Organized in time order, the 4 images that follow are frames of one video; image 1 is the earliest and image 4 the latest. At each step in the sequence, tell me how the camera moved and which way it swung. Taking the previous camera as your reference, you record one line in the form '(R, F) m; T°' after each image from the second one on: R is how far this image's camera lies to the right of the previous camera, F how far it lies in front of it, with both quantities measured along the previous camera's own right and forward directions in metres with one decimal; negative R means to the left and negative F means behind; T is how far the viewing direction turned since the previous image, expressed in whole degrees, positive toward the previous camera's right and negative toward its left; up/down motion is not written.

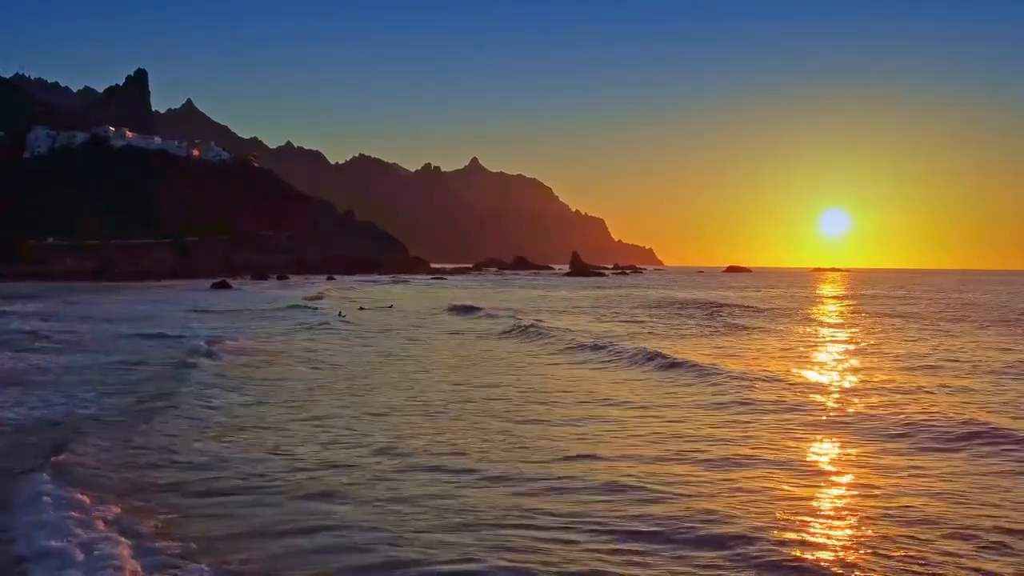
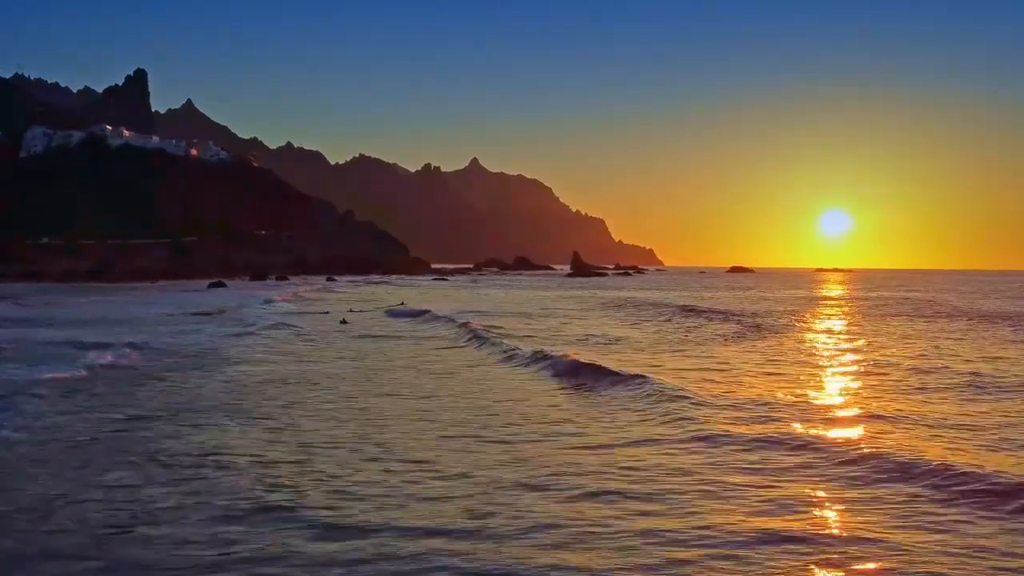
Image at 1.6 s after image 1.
(-0.1, +0.8) m; 0°
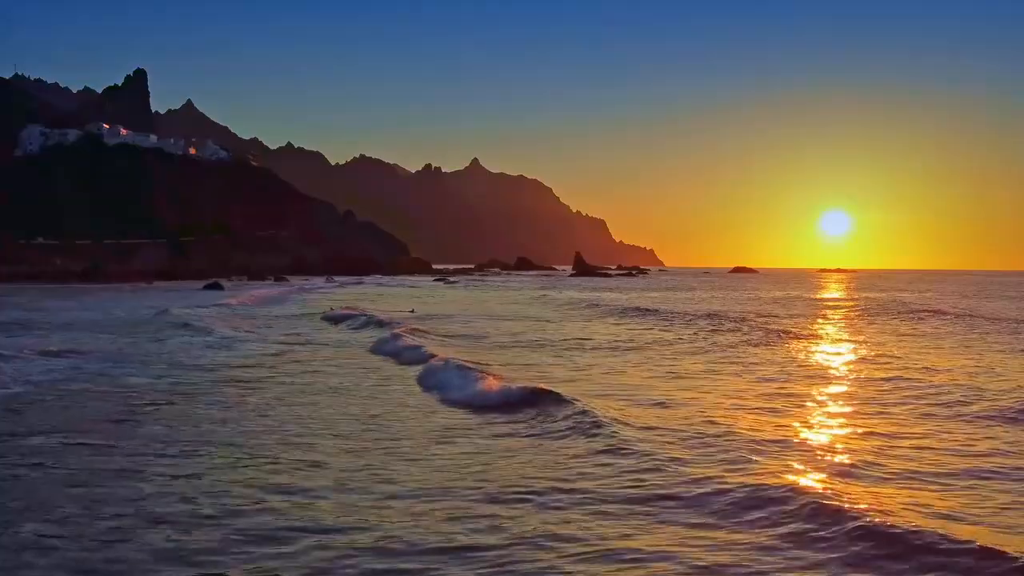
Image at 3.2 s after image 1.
(-0.3, +1.6) m; 0°
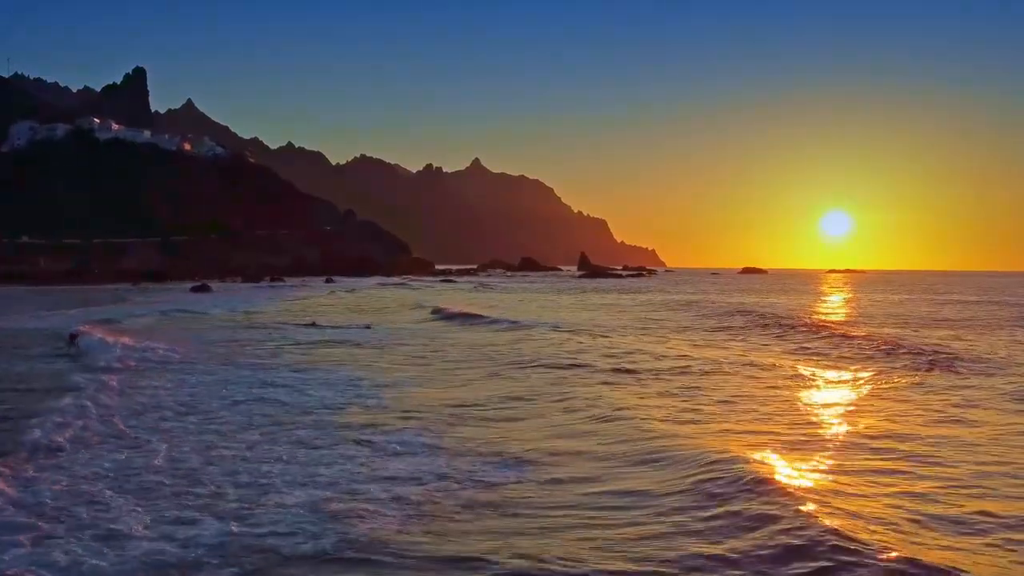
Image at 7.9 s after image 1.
(-0.9, +3.9) m; 0°
